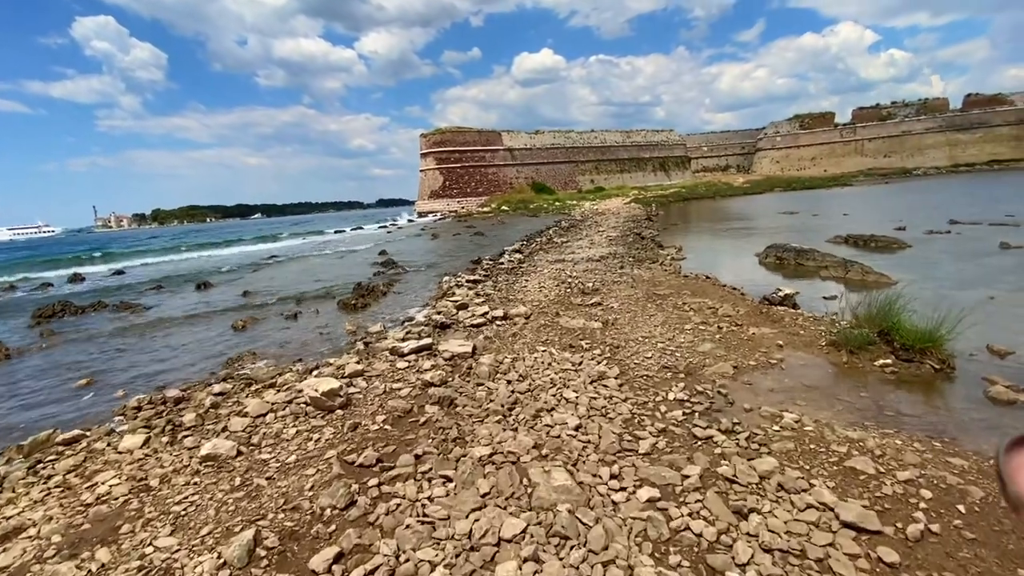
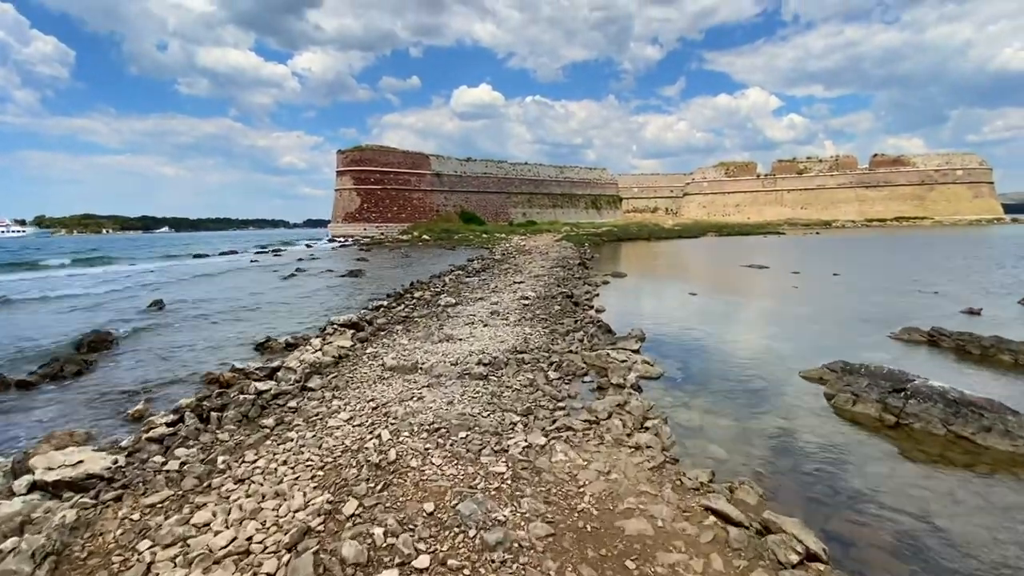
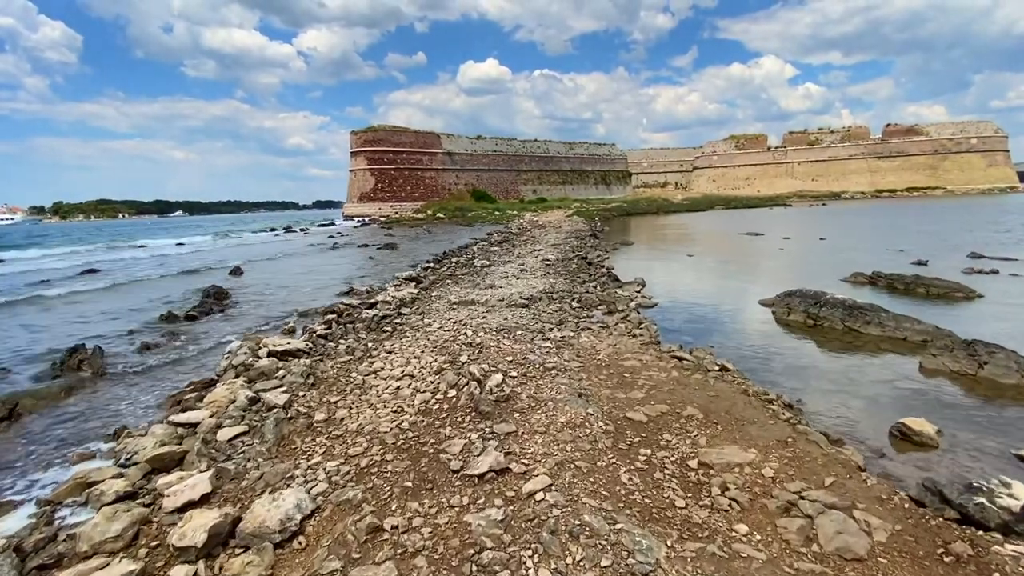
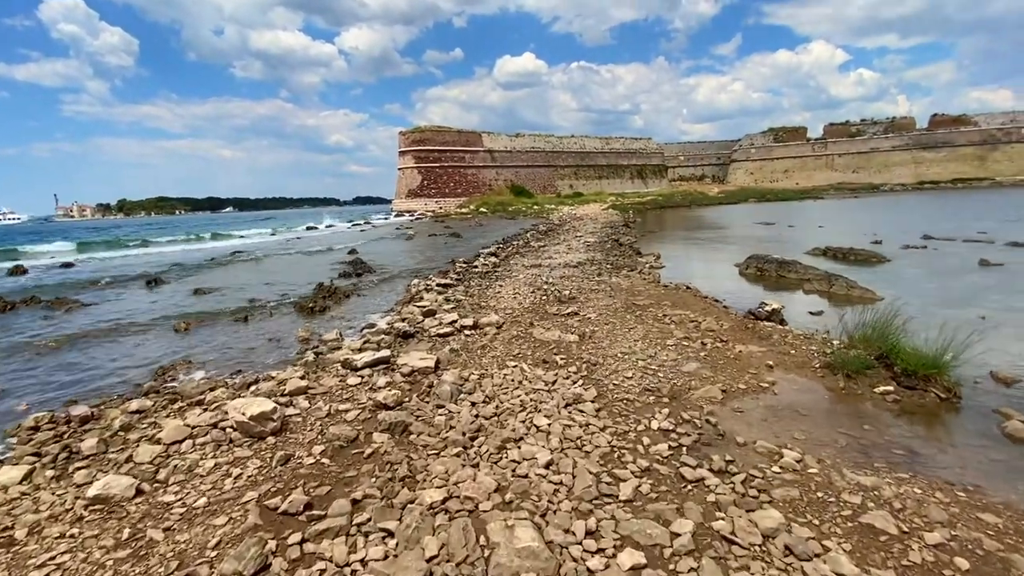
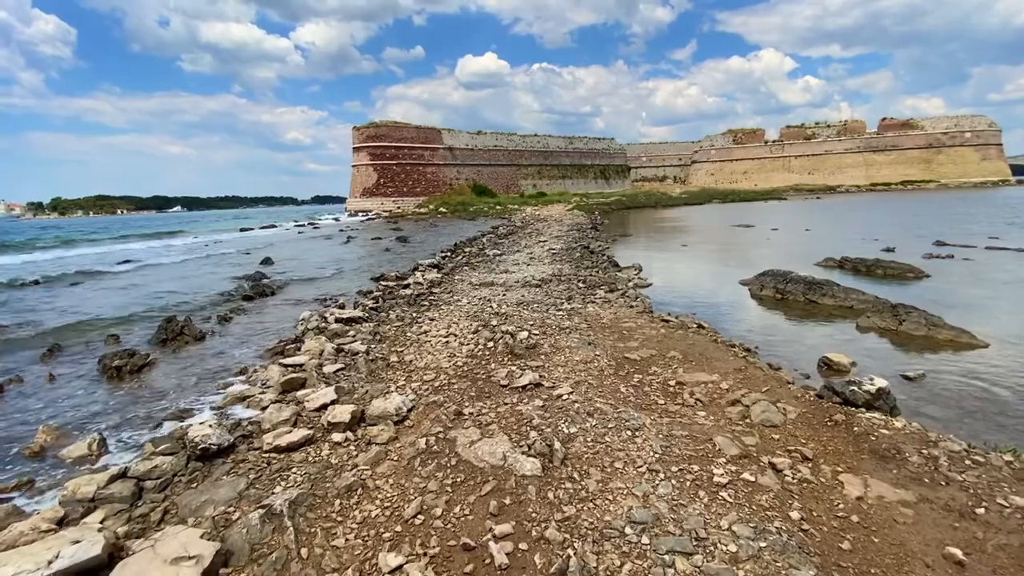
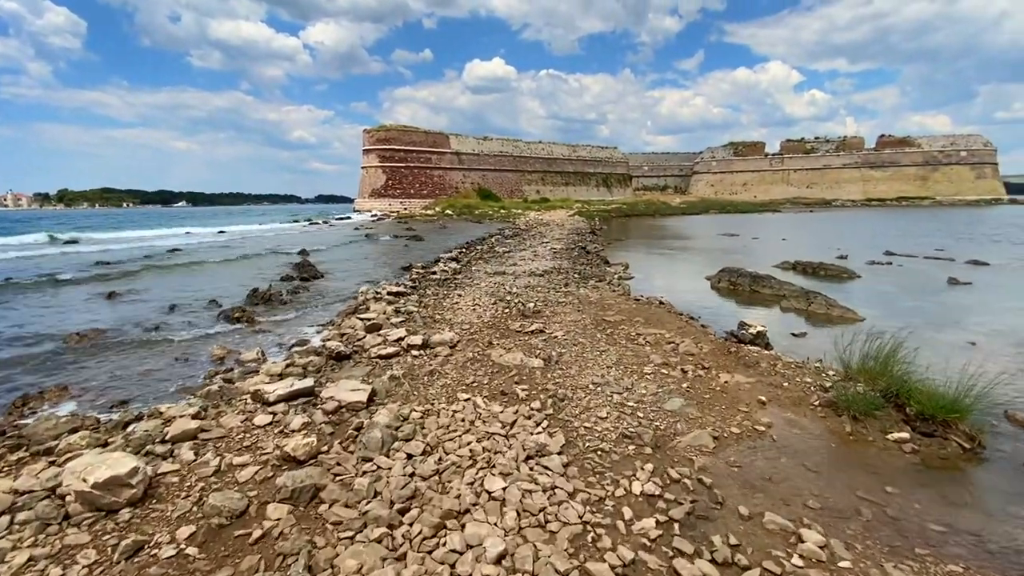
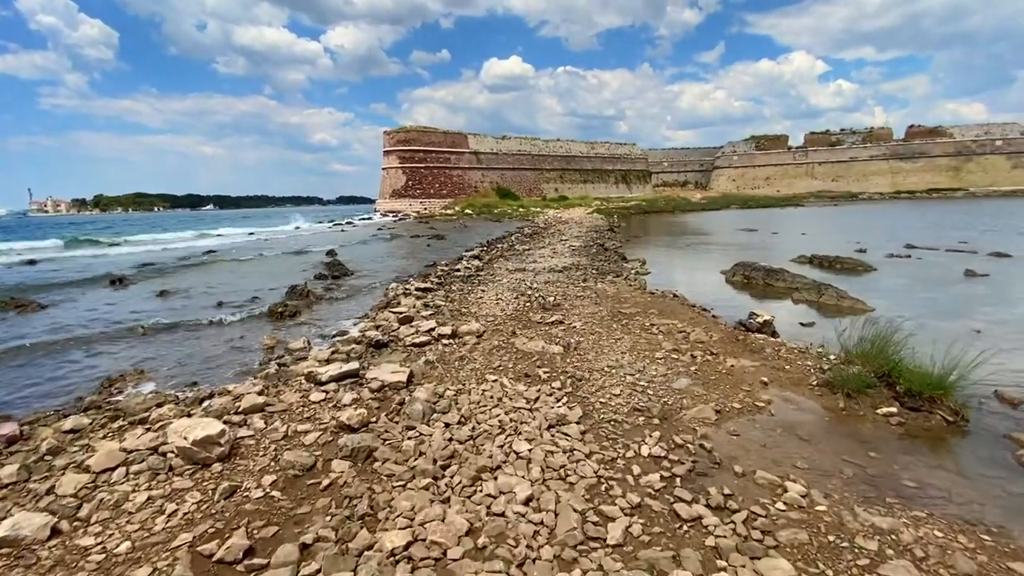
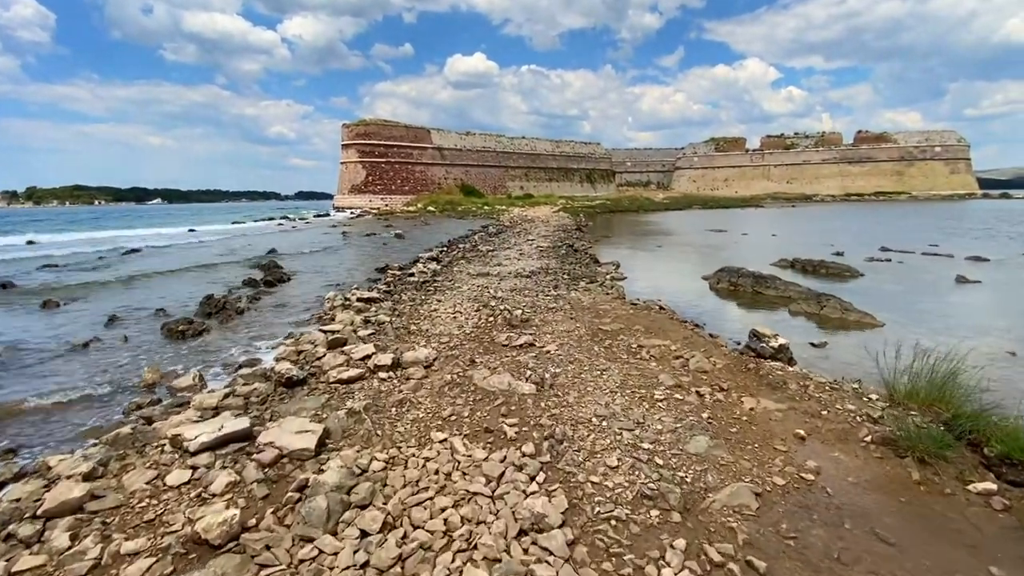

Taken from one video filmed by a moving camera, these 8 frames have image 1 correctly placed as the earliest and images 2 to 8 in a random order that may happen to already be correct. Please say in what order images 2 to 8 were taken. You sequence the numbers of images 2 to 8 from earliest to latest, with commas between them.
4, 7, 6, 8, 5, 3, 2
